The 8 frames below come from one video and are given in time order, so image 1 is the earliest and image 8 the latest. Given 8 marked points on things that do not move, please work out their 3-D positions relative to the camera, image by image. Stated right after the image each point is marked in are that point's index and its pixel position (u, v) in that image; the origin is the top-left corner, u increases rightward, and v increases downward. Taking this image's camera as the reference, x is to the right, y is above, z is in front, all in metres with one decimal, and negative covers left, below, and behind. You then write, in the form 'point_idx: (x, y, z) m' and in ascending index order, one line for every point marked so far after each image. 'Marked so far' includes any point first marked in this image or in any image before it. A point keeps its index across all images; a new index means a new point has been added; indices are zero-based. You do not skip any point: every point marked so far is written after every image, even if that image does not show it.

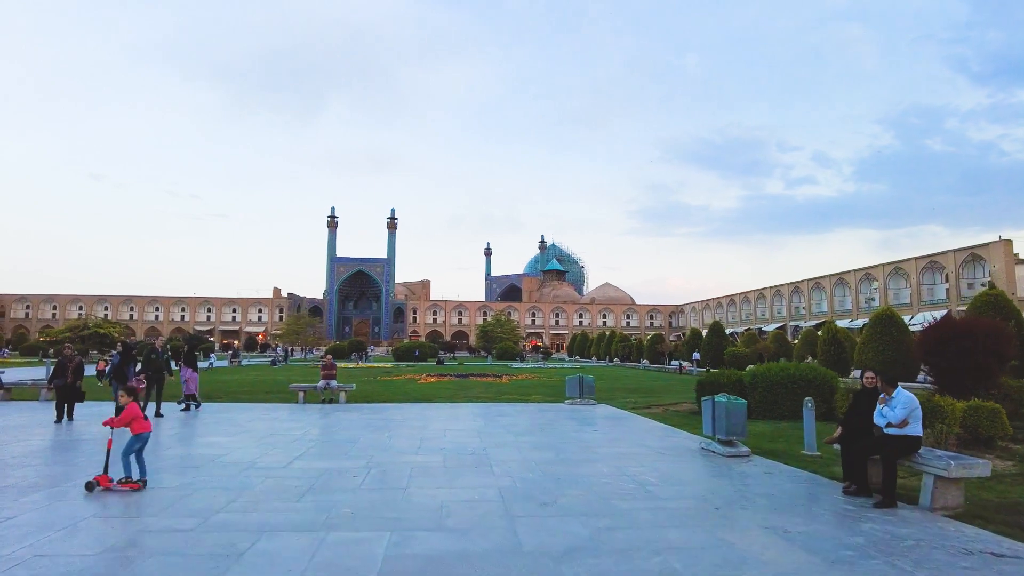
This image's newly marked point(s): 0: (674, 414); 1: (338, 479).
0: (+2.8, -2.1, +10.8) m
1: (-1.2, -1.4, +4.5) m
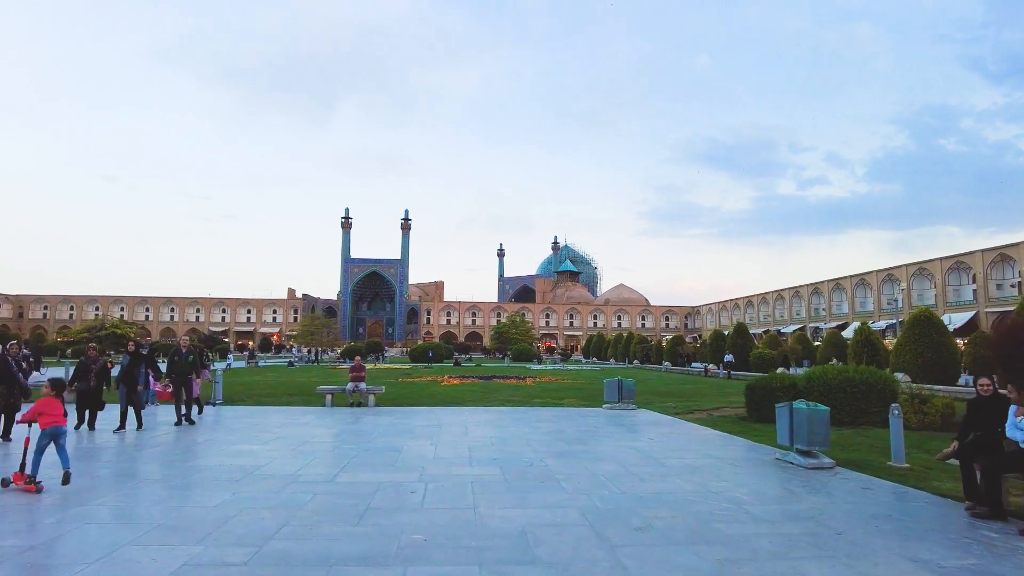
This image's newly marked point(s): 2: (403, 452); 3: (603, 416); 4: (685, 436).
0: (+3.4, -2.1, +10.3) m
1: (-0.7, -1.3, +4.1) m
2: (-1.0, -1.5, +5.9) m
3: (+1.5, -2.1, +10.2) m
4: (+2.2, -1.8, +8.0) m
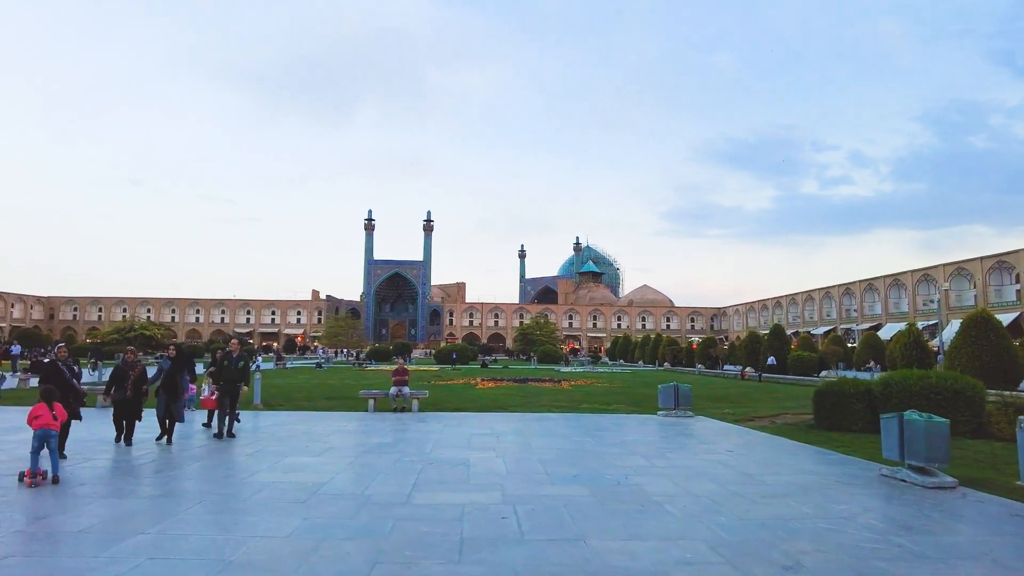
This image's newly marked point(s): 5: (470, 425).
0: (+4.2, -2.1, +9.6) m
1: (-0.1, -1.3, +3.6) m
2: (-0.3, -1.5, +5.4) m
3: (+2.2, -2.1, +9.7) m
4: (+2.9, -1.8, +7.4) m
5: (-0.6, -1.9, +8.7) m
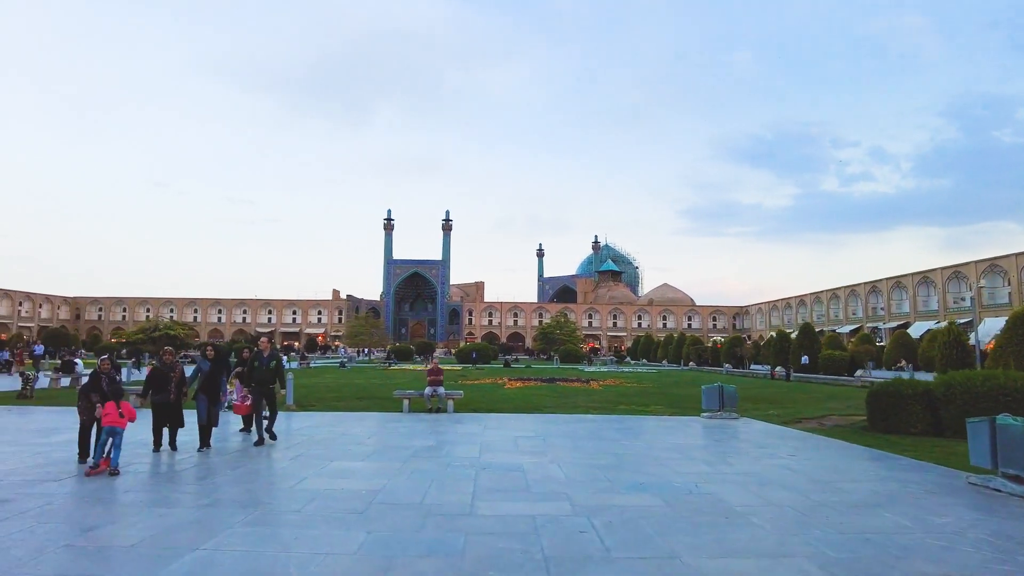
0: (+4.7, -2.0, +9.2) m
1: (+0.3, -1.3, +3.3) m
2: (+0.1, -1.5, +5.1) m
3: (+2.8, -2.0, +9.3) m
4: (+3.4, -1.8, +7.0) m
5: (0.0, -1.8, +8.4) m
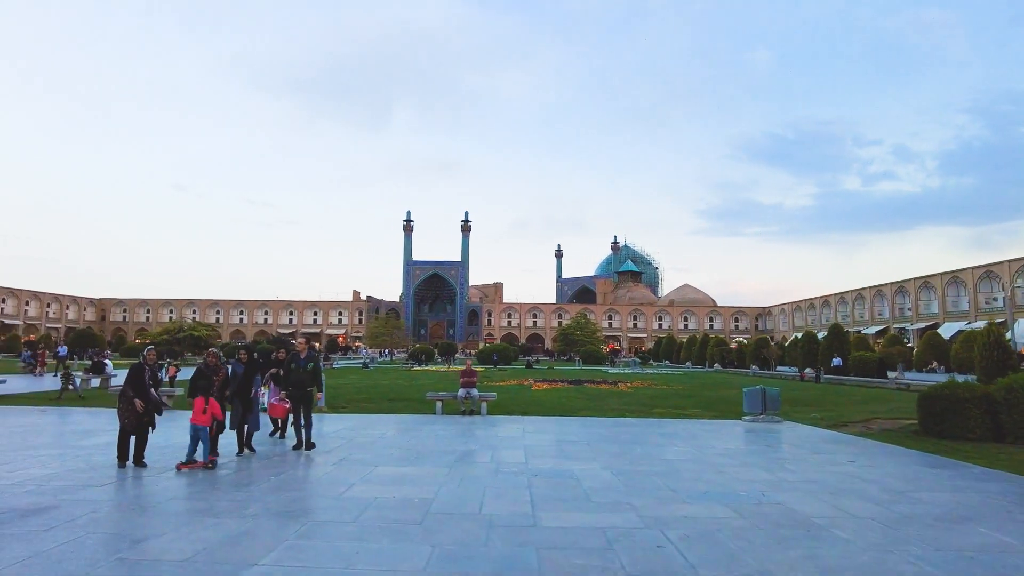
0: (+5.2, -2.0, +8.9) m
1: (+0.6, -1.3, +3.0) m
2: (+0.5, -1.4, +4.8) m
3: (+3.3, -2.0, +9.0) m
4: (+3.8, -1.8, +6.7) m
5: (+0.5, -1.8, +8.1) m
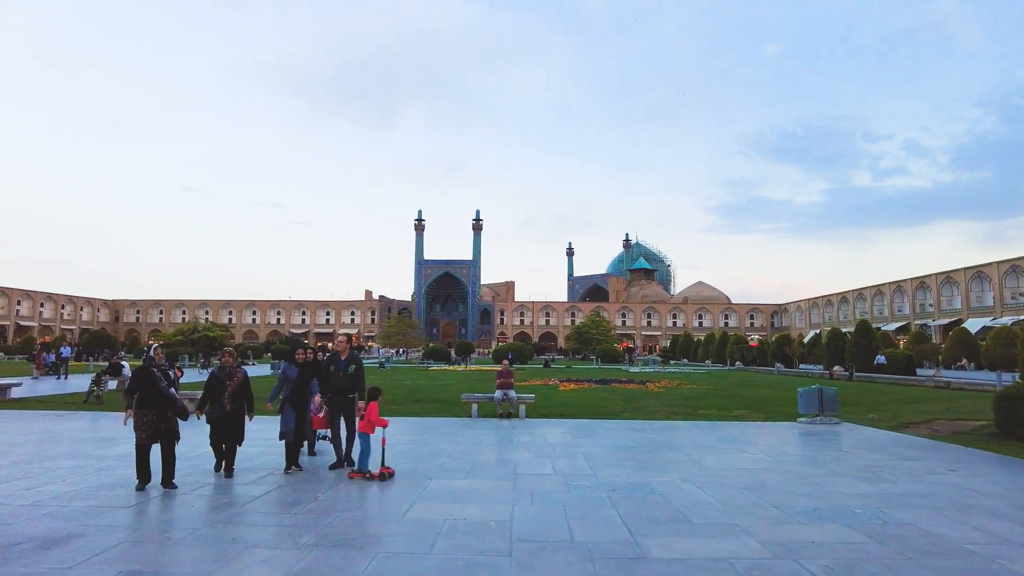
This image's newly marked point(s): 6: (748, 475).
0: (+5.8, -1.9, +8.2) m
1: (+1.1, -1.2, +2.5) m
2: (+1.0, -1.4, +4.3) m
3: (+3.9, -1.9, +8.4) m
4: (+4.4, -1.7, +6.1) m
5: (+1.0, -1.7, +7.6) m
6: (+1.9, -1.5, +5.1) m
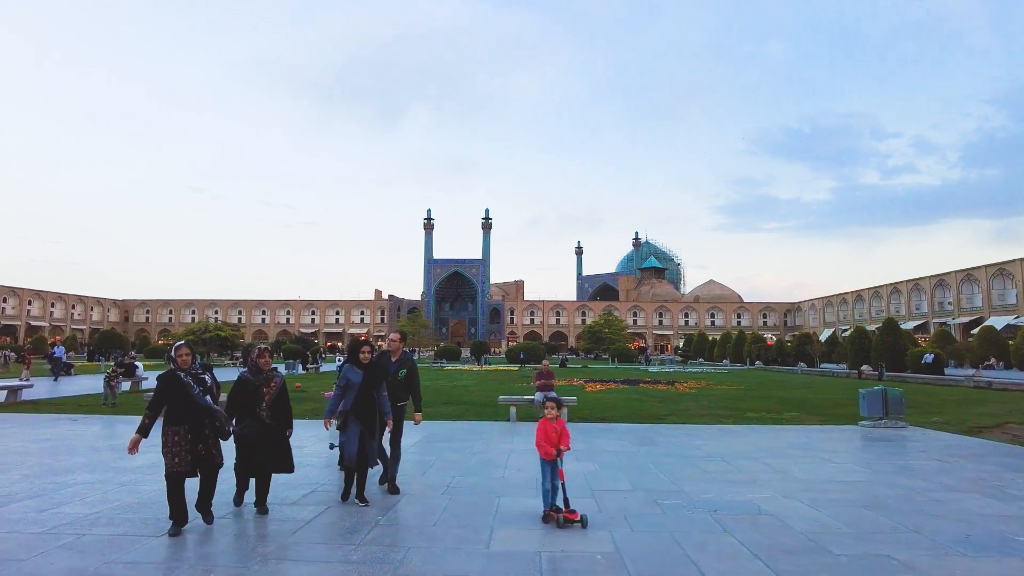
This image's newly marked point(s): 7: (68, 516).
0: (+6.3, -1.8, +7.6) m
1: (+1.6, -1.1, +1.9) m
2: (+1.5, -1.3, +3.7) m
3: (+4.4, -1.9, +7.8) m
4: (+4.9, -1.6, +5.5) m
5: (+1.5, -1.7, +7.0) m
6: (+2.4, -1.4, +4.5) m
7: (-2.3, -1.2, +3.3) m
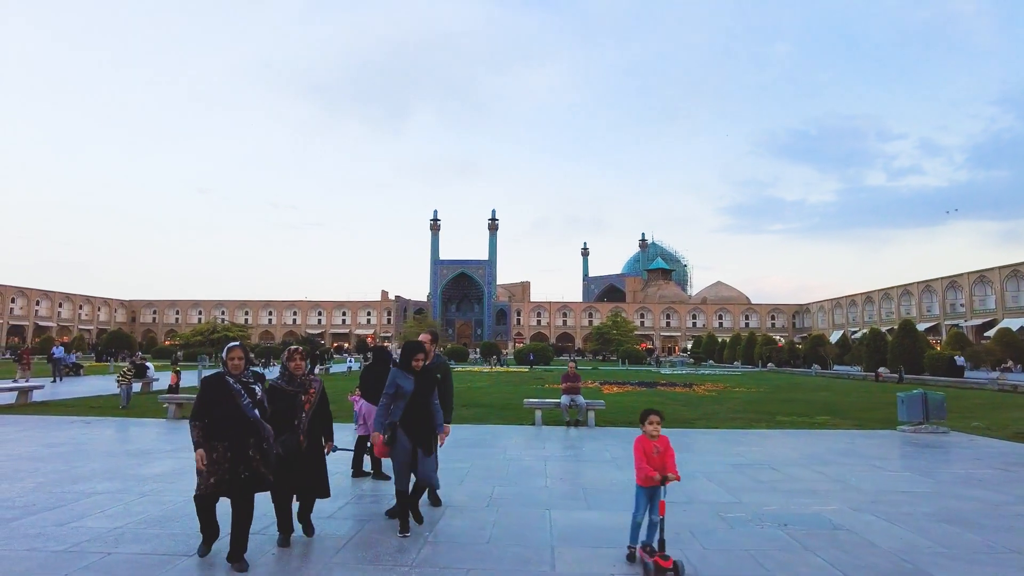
0: (+6.6, -1.8, +7.3) m
1: (+1.8, -1.1, +1.6) m
2: (+1.8, -1.3, +3.4) m
3: (+4.7, -1.9, +7.5) m
4: (+5.2, -1.6, +5.1) m
5: (+1.9, -1.6, +6.7) m
6: (+2.7, -1.4, +4.2) m
7: (-2.0, -1.1, +3.0) m
